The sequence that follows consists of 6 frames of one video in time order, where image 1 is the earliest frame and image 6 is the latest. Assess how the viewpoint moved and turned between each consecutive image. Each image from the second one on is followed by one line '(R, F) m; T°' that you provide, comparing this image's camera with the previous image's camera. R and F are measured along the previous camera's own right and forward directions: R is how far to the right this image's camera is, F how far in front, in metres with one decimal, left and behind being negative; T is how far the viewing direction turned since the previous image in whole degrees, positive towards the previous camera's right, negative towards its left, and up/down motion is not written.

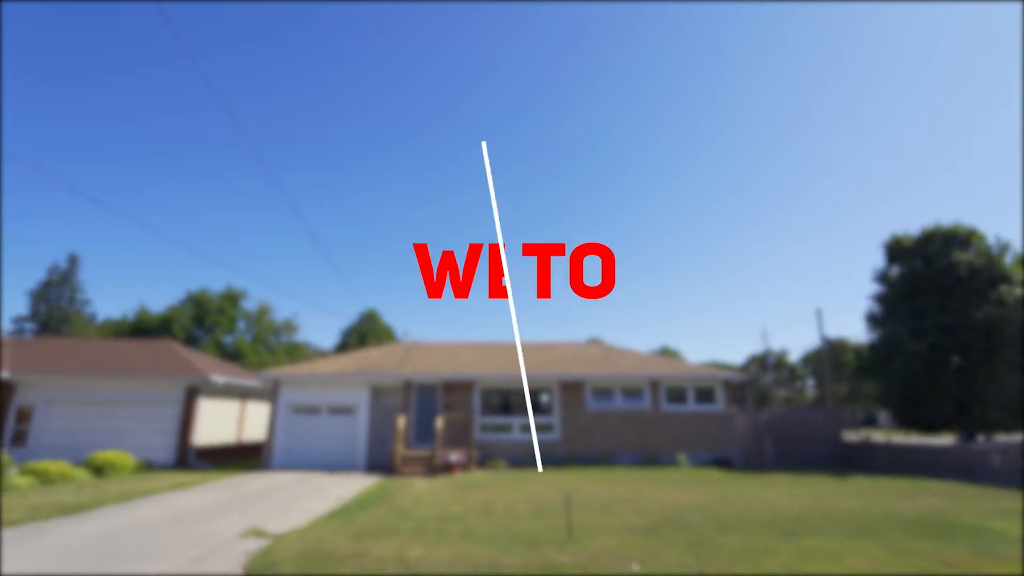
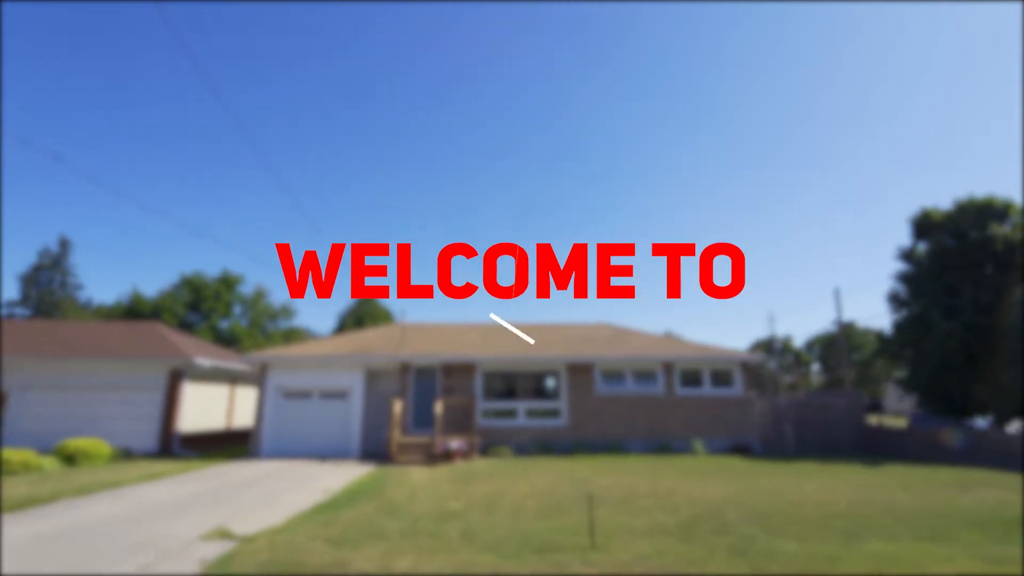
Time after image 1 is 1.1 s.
(-0.1, +1.2) m; 0°
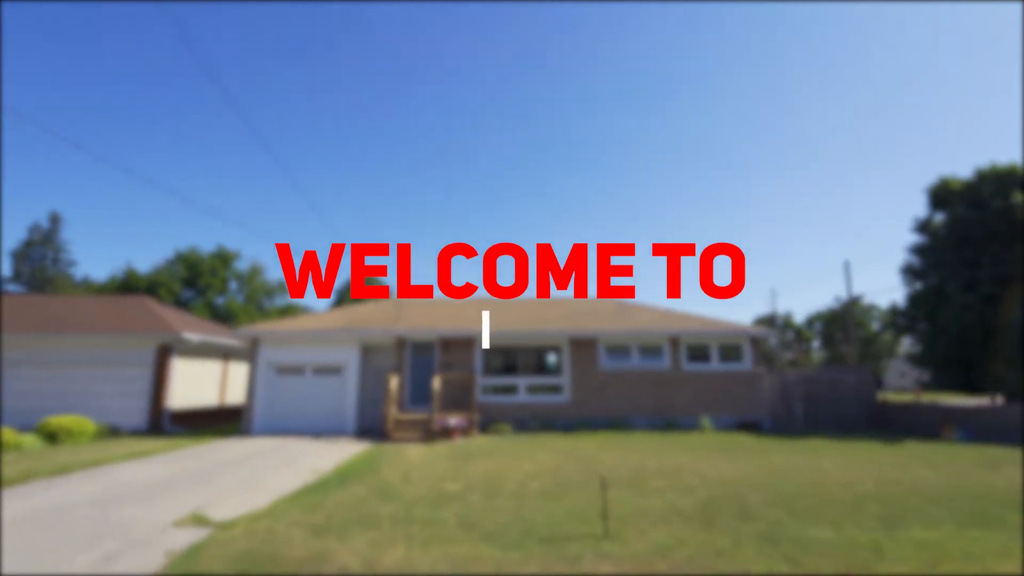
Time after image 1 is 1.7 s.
(0.0, +0.7) m; 0°
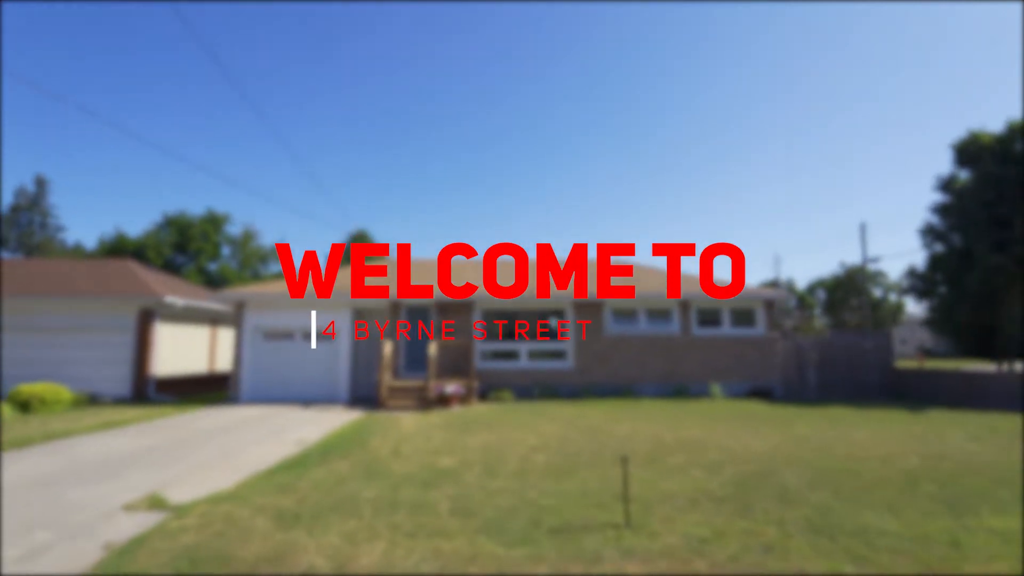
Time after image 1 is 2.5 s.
(0.0, +0.9) m; 0°
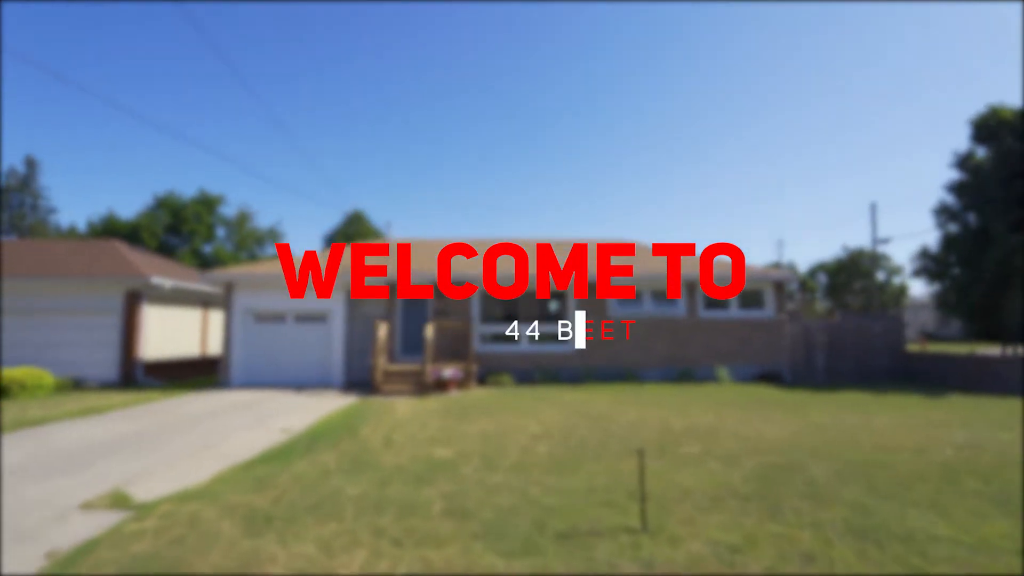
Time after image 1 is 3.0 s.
(0.0, +0.6) m; 0°
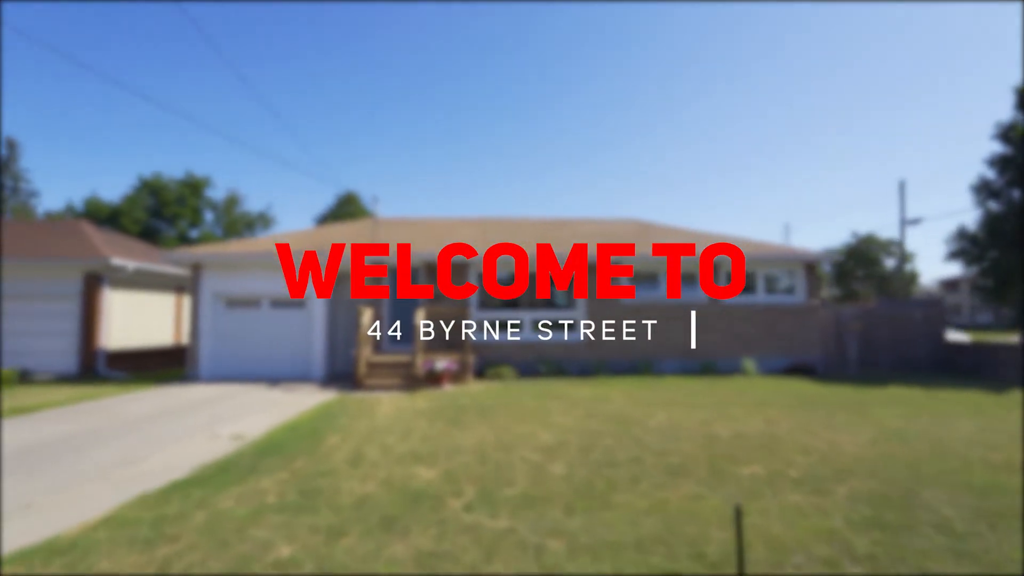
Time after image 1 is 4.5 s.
(-0.1, +1.5) m; 0°
